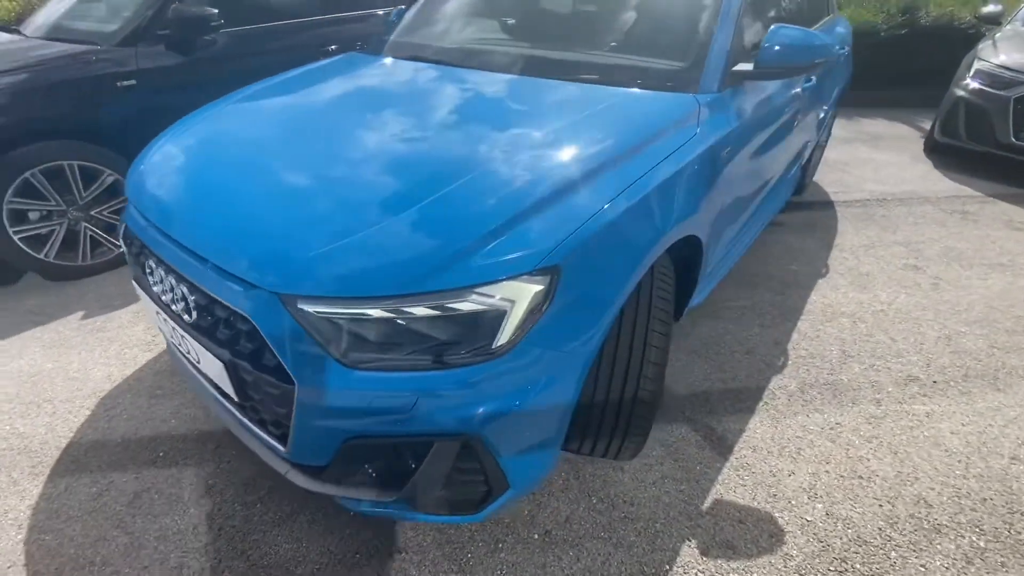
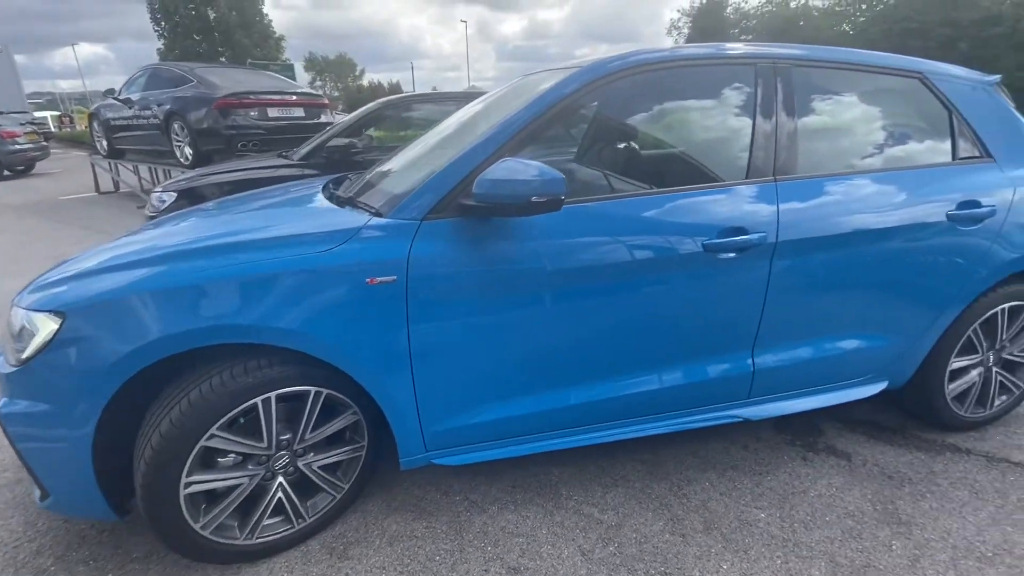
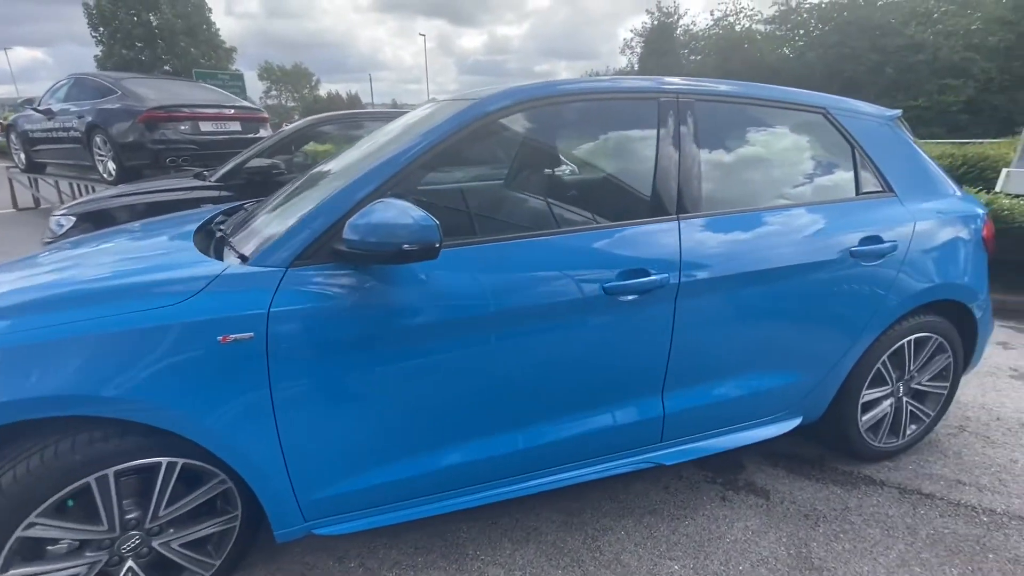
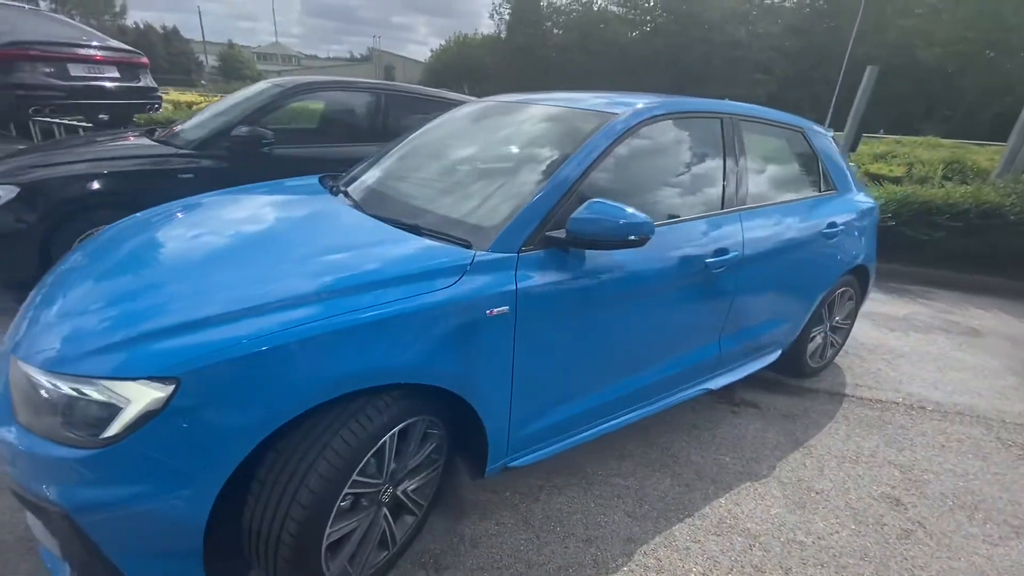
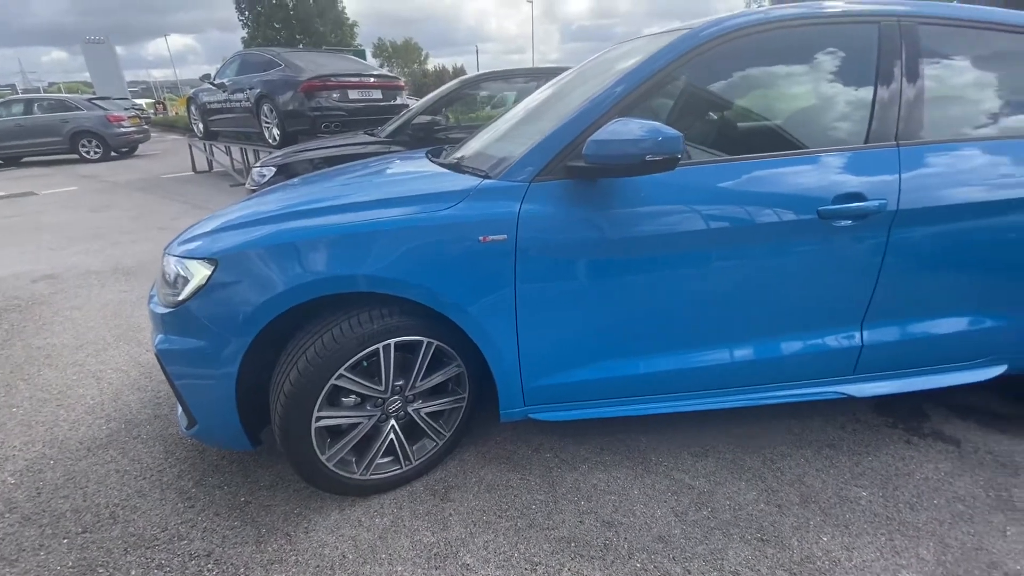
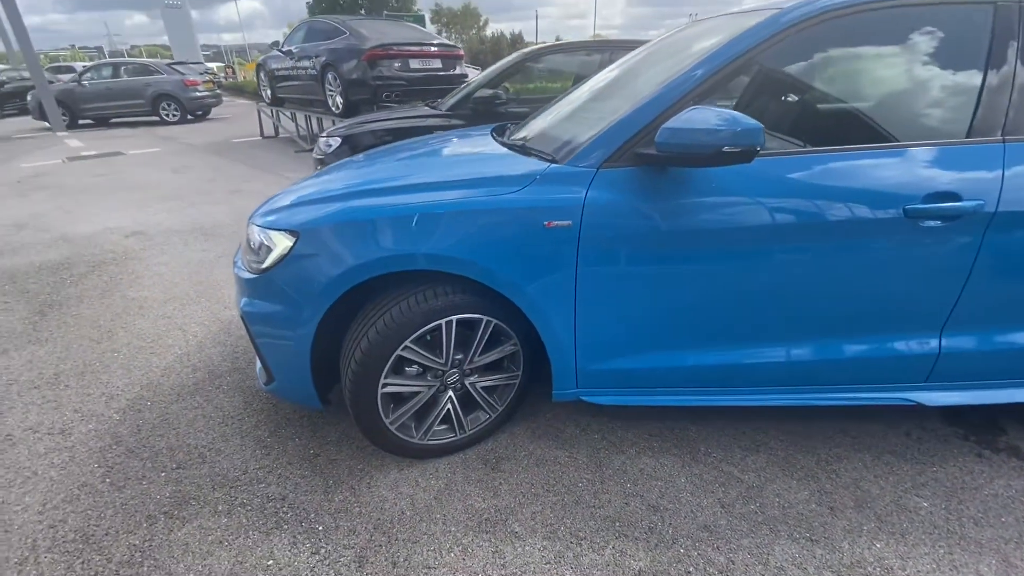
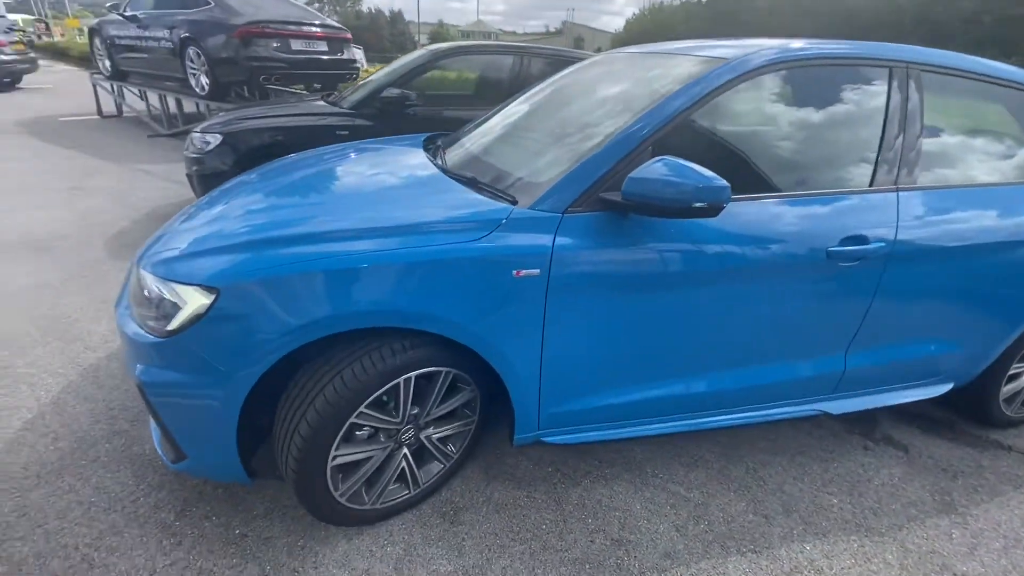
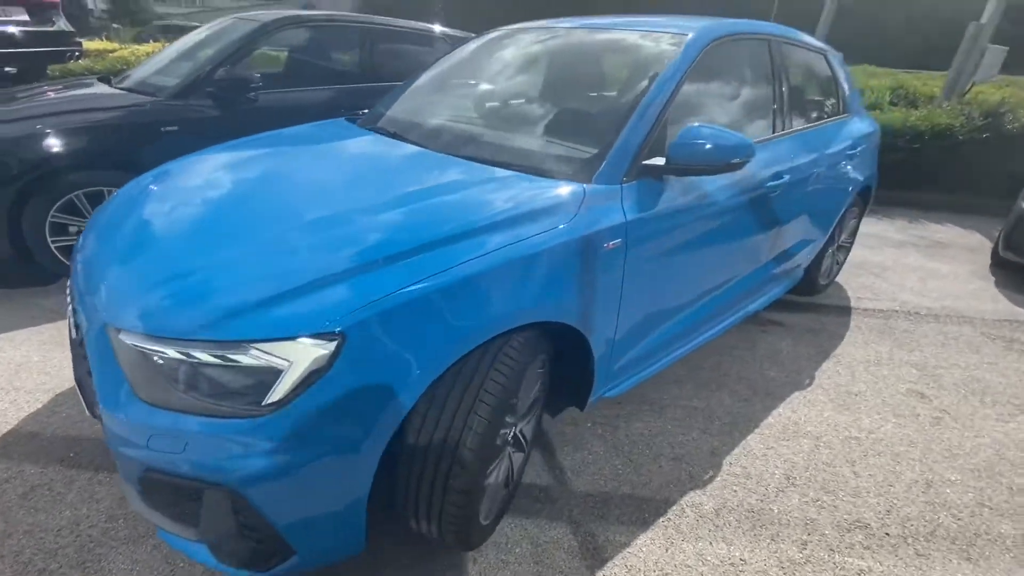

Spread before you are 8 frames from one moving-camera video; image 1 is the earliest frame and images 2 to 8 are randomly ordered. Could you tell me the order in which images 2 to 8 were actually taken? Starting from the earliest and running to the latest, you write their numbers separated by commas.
8, 4, 7, 6, 5, 2, 3
